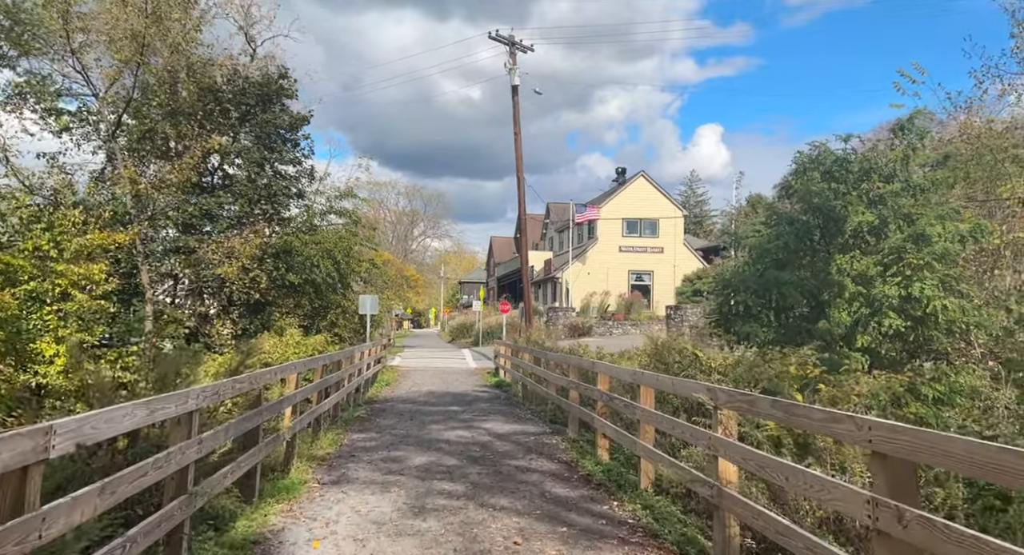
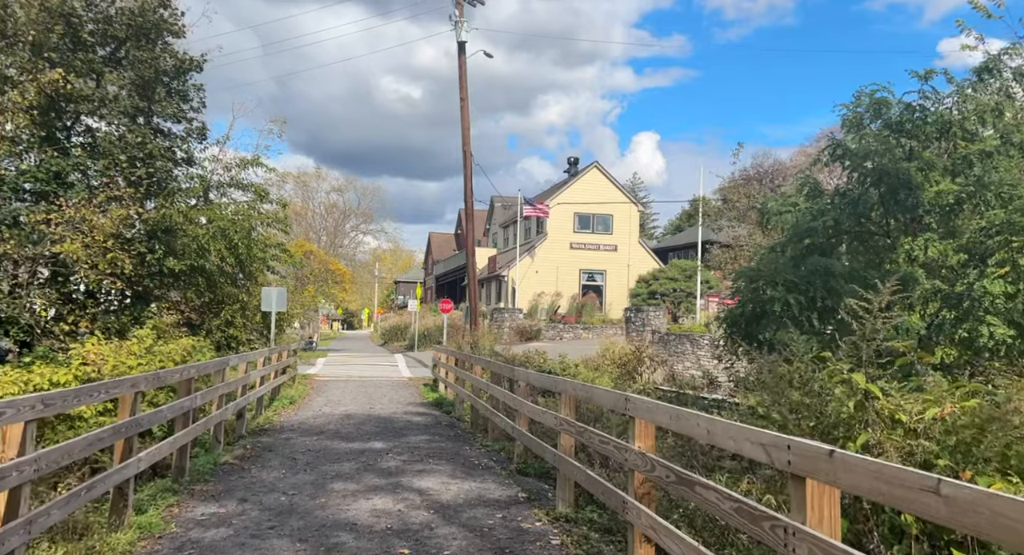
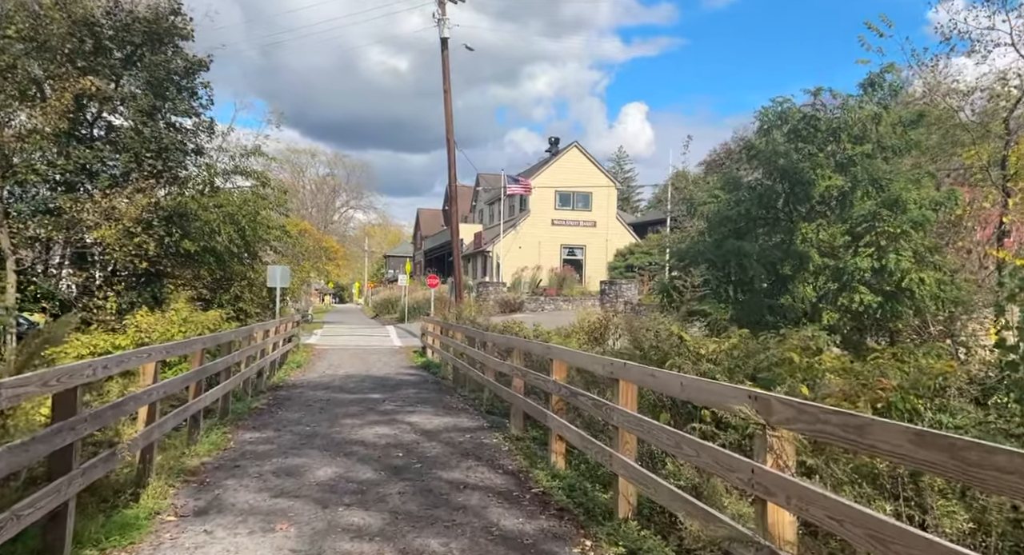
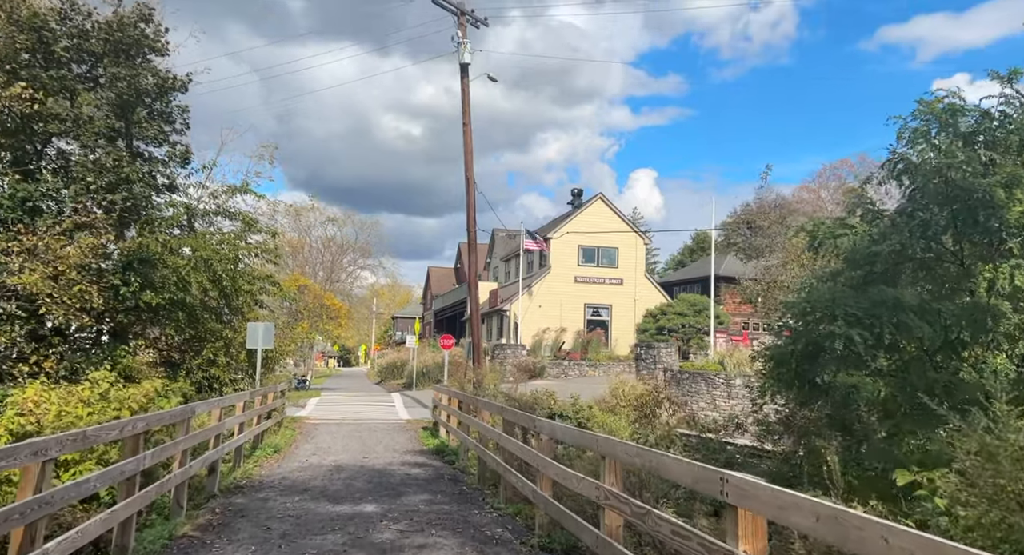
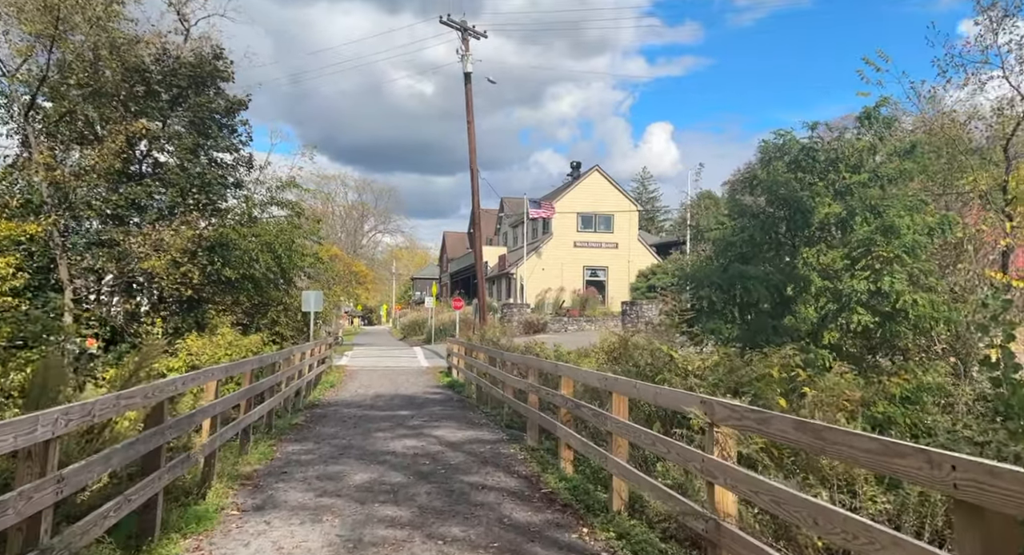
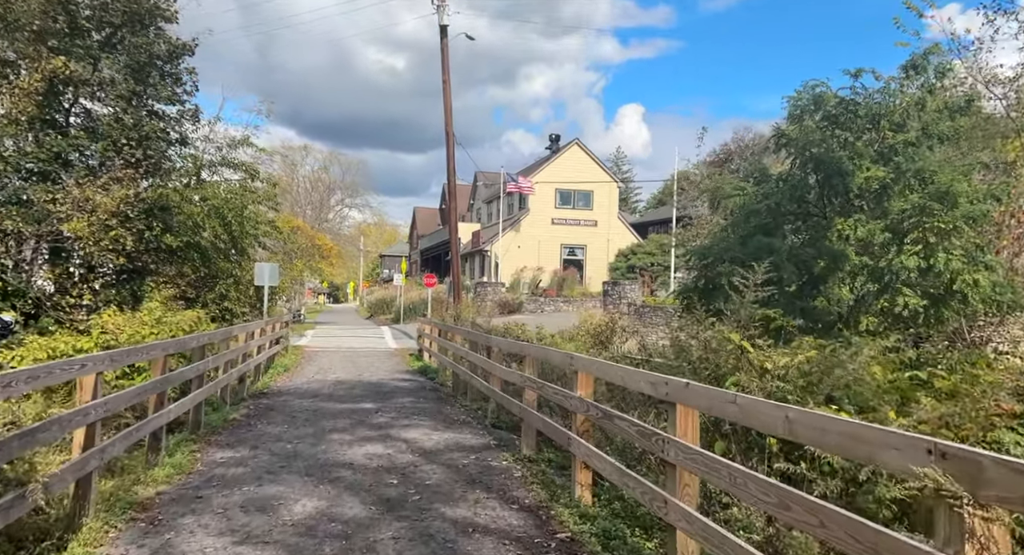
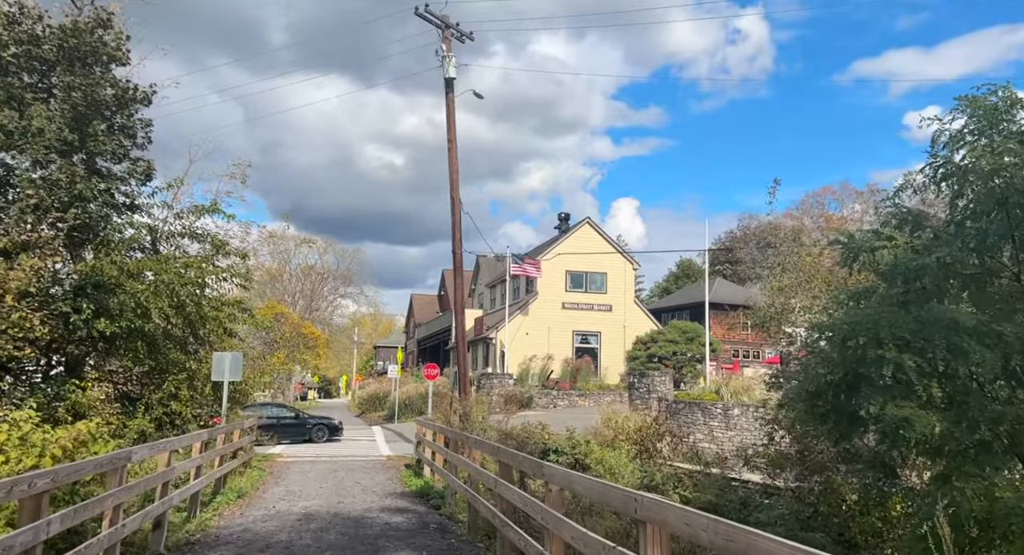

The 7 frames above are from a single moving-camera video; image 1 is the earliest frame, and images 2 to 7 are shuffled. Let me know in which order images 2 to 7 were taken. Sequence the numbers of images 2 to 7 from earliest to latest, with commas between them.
5, 3, 6, 2, 4, 7
